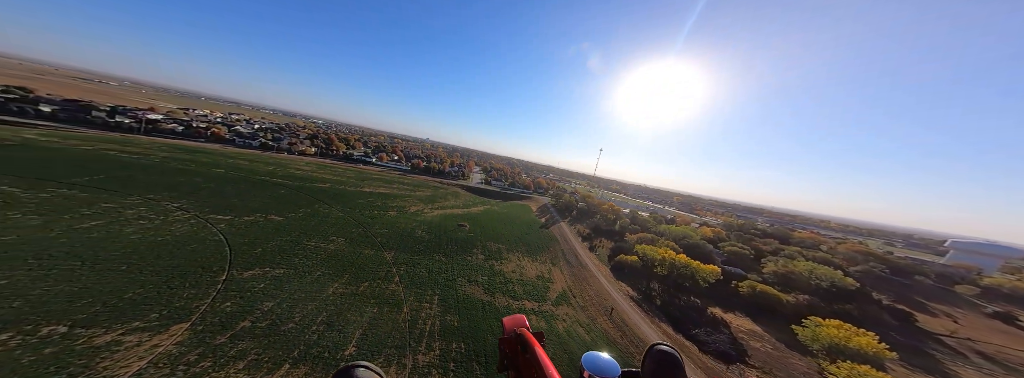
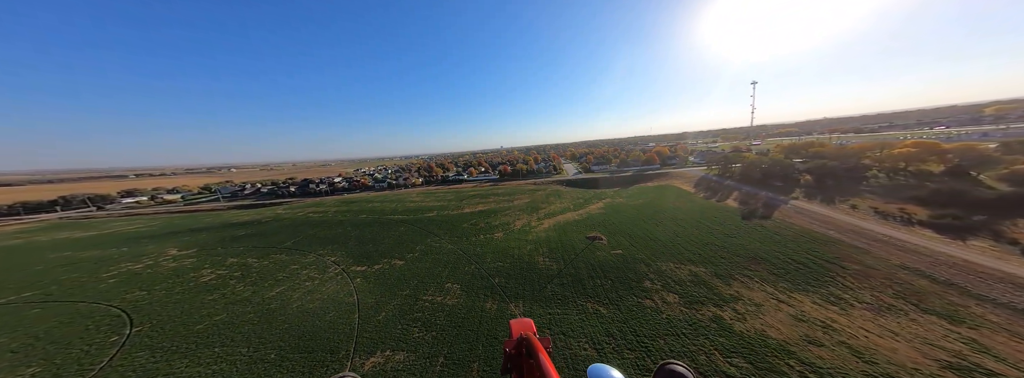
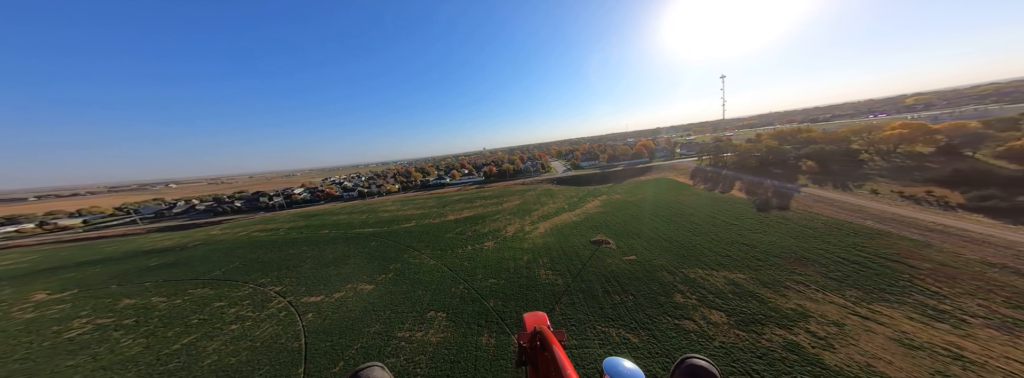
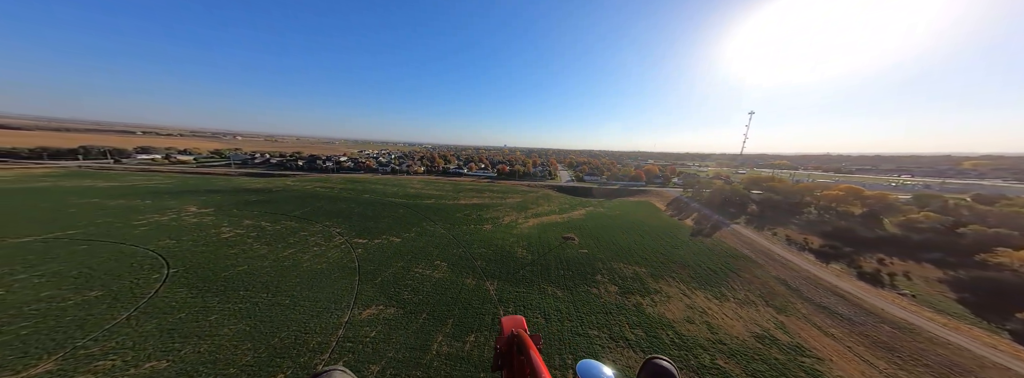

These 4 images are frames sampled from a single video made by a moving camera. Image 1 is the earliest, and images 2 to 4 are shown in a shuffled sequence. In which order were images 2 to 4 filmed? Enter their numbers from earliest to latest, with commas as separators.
4, 2, 3
